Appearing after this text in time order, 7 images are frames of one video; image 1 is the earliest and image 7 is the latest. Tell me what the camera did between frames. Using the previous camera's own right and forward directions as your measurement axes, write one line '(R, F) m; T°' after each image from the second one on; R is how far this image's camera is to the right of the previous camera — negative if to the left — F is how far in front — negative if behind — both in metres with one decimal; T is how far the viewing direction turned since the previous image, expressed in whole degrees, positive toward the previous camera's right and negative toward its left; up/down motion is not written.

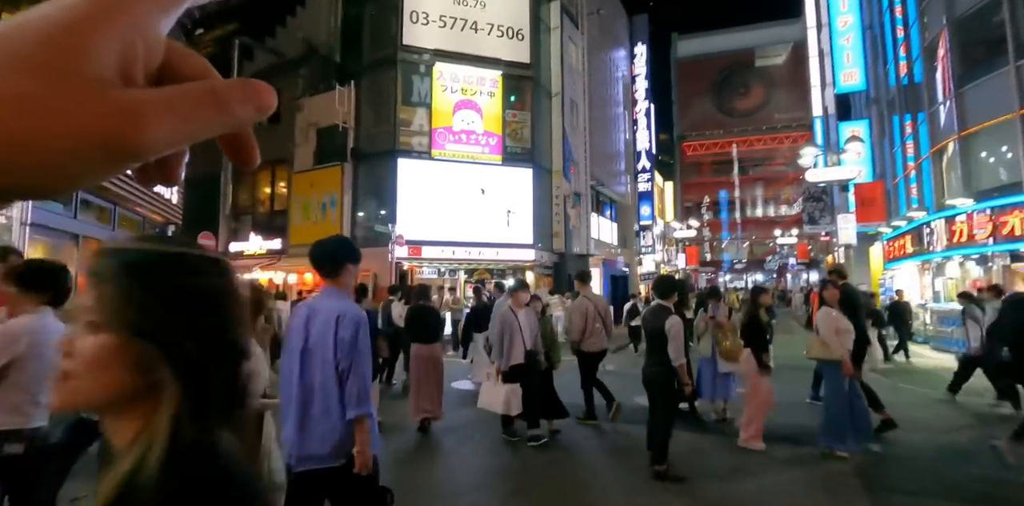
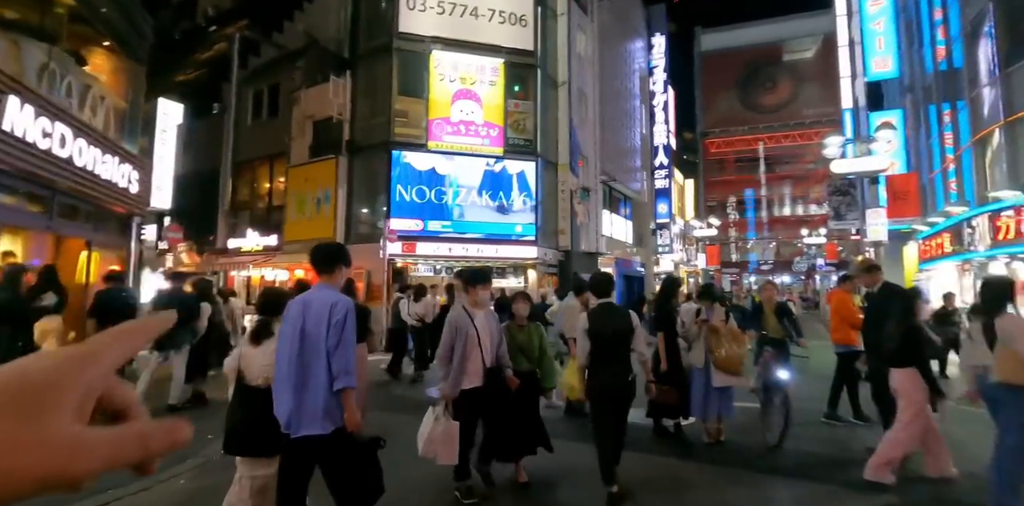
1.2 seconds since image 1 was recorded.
(+0.9, +1.1) m; -3°
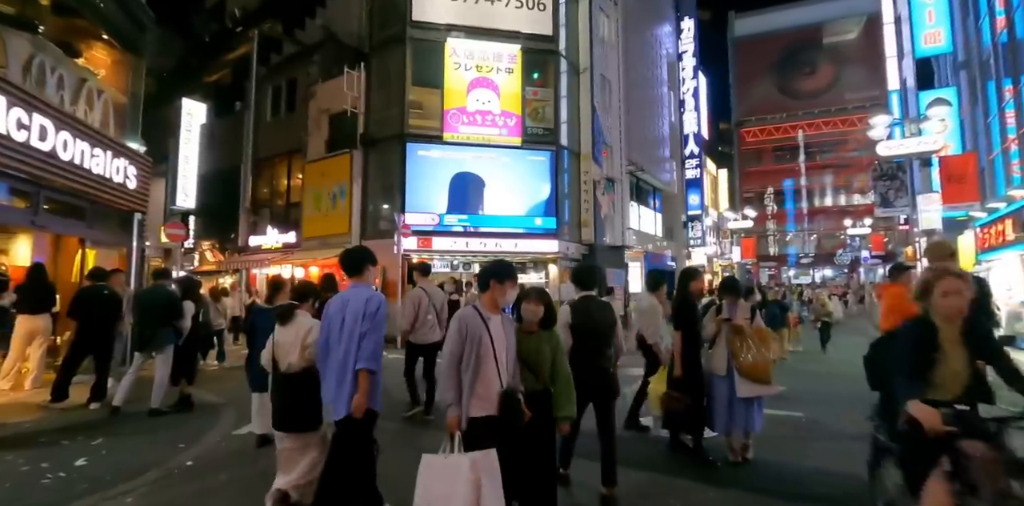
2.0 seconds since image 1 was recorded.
(+0.4, +0.8) m; -4°
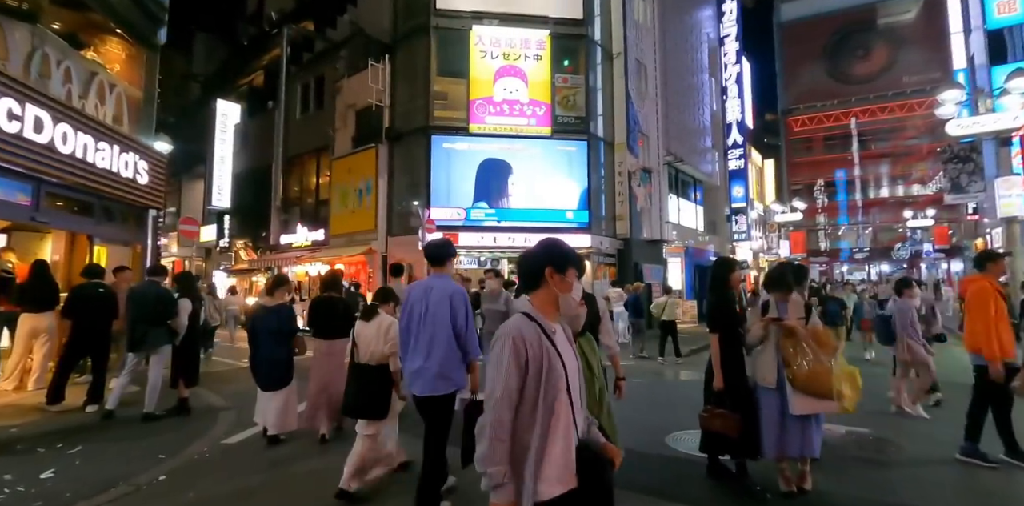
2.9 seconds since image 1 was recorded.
(+0.3, +0.9) m; -4°
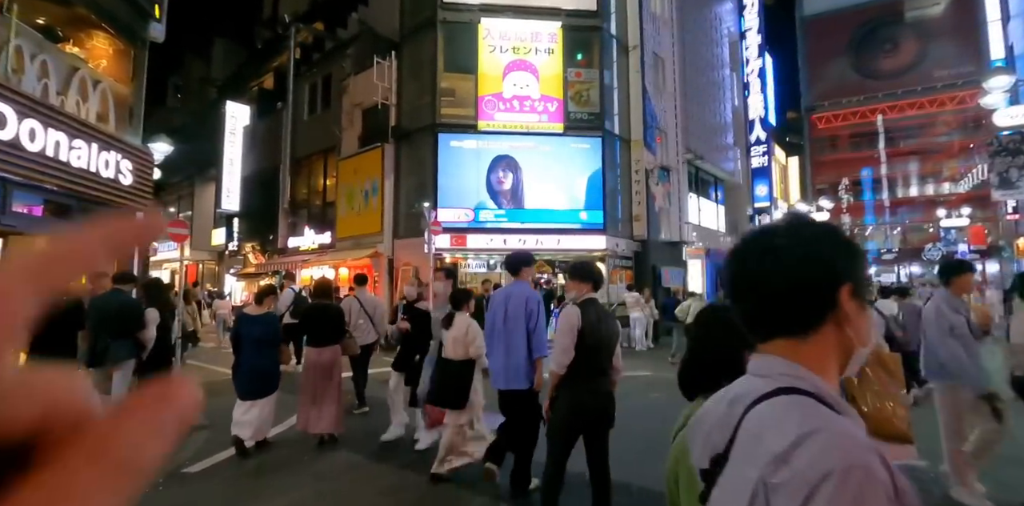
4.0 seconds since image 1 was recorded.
(+0.2, +0.8) m; -2°
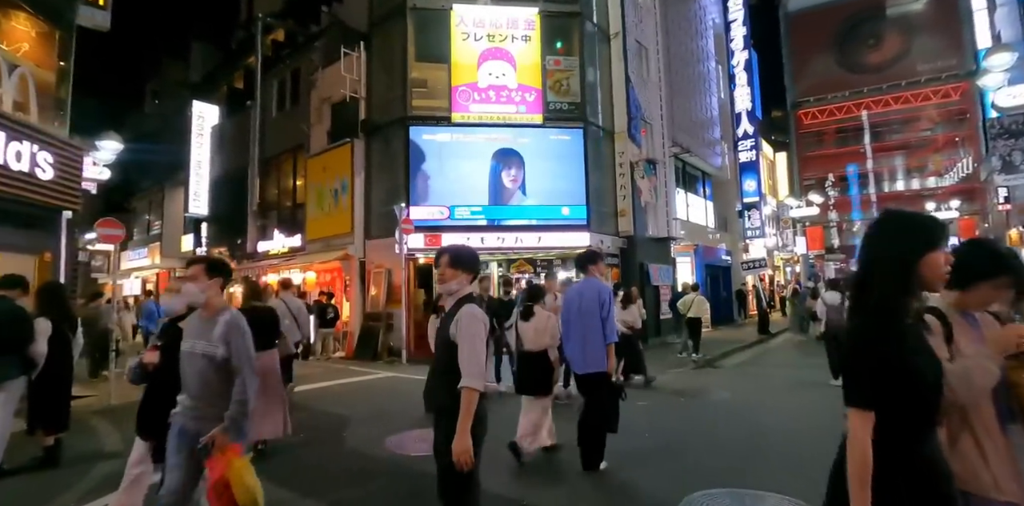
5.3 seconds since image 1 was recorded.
(+0.4, +1.0) m; +1°
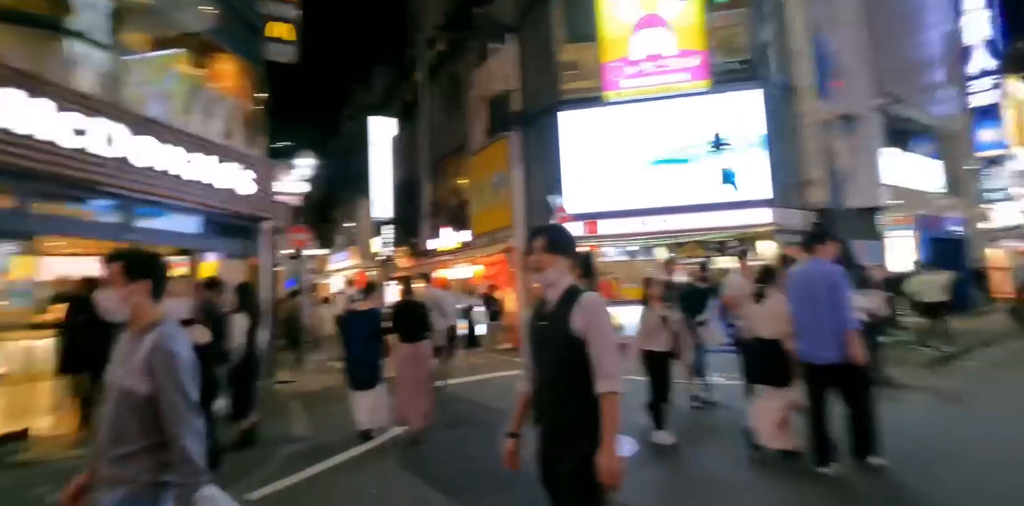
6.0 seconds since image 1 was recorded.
(0.0, +0.7) m; -18°
